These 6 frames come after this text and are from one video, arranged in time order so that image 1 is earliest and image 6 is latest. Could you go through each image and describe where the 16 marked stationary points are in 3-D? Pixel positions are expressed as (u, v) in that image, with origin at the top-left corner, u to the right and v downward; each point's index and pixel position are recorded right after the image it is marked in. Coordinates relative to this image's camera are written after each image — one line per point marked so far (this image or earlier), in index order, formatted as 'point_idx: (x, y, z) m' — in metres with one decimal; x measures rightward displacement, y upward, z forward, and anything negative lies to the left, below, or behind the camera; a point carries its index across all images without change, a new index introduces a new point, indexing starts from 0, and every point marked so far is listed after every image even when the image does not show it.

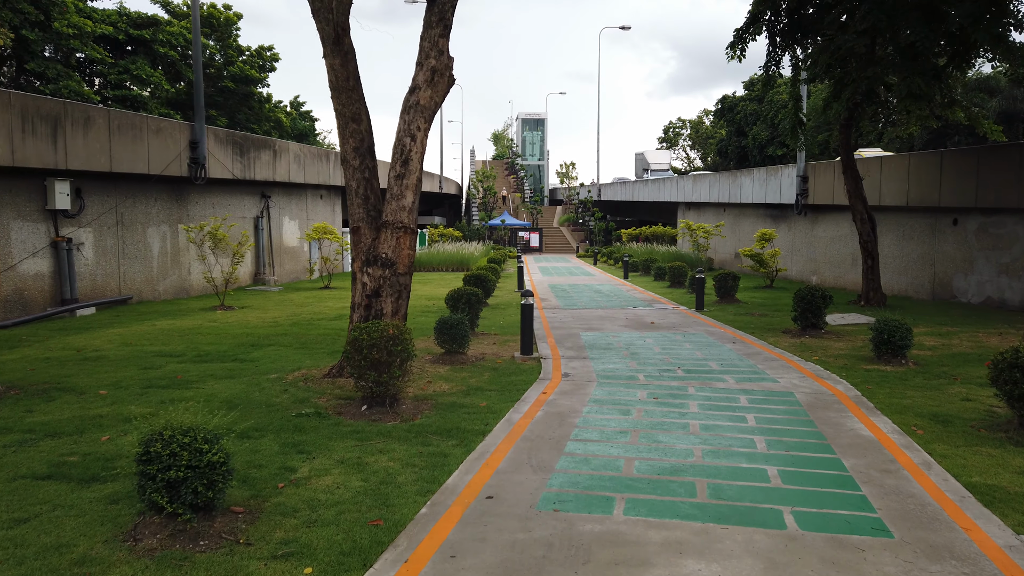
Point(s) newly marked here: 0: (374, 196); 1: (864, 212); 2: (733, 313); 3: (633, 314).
0: (-1.7, +1.1, +8.8) m
1: (+8.1, +1.8, +16.6) m
2: (+4.9, -0.5, +16.0) m
3: (+2.6, -0.6, +15.1) m
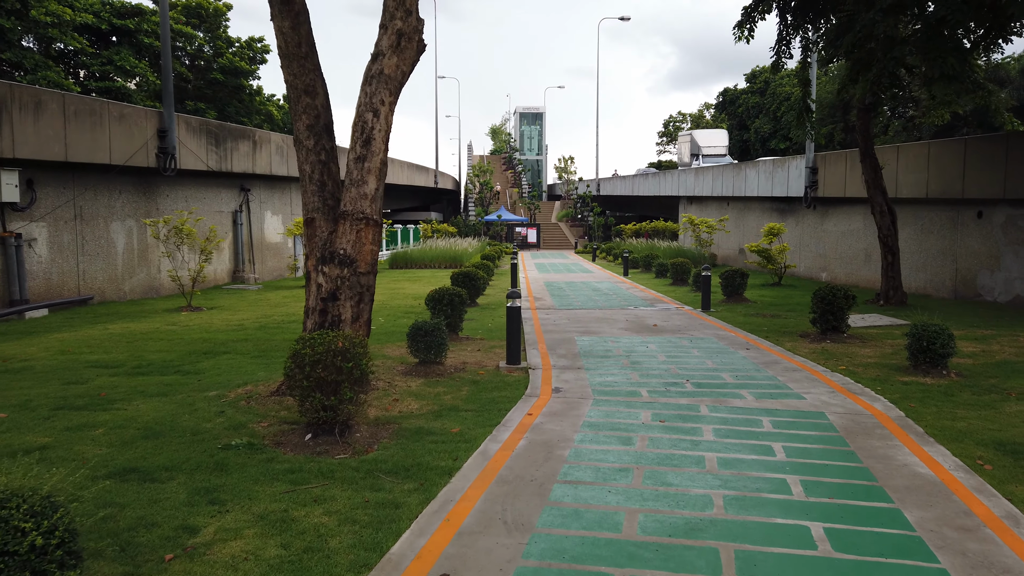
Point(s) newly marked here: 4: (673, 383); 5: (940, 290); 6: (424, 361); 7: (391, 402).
0: (-1.9, +1.1, +7.5) m
1: (+7.9, +1.8, +15.3) m
2: (+4.7, -0.5, +14.7) m
3: (+2.4, -0.5, +13.9) m
4: (+1.8, -1.1, +8.0) m
5: (+10.7, 0.0, +18.0) m
6: (-1.0, -0.9, +8.6) m
7: (-1.2, -1.1, +7.2) m
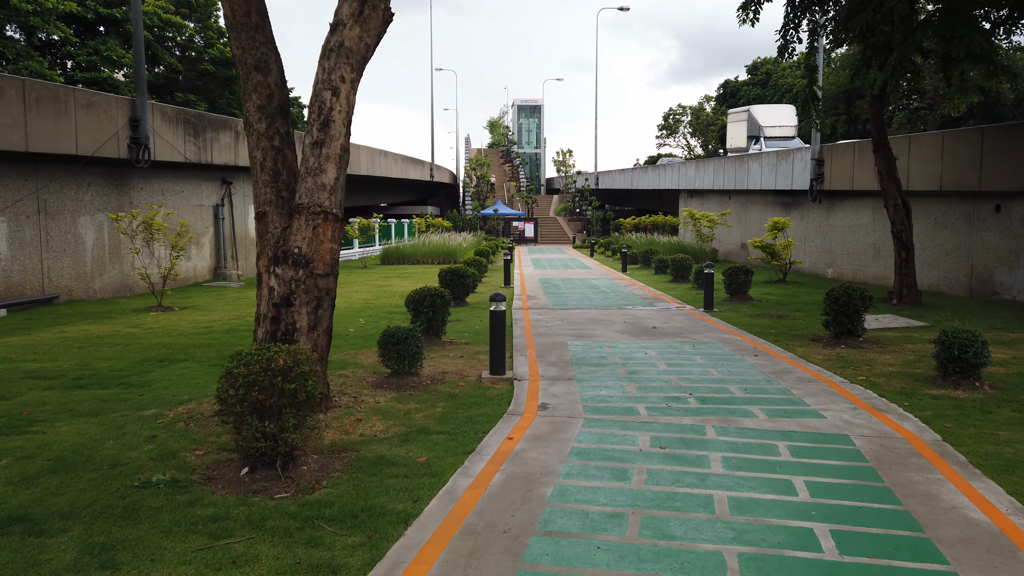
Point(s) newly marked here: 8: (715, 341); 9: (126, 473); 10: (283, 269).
0: (-2.1, +1.1, +6.6) m
1: (+7.7, +1.8, +14.4) m
2: (+4.5, -0.5, +13.8) m
3: (+2.2, -0.5, +13.0) m
4: (+1.6, -1.1, +7.2) m
5: (+10.5, 0.0, +17.1) m
6: (-1.2, -0.9, +7.7) m
7: (-1.4, -1.2, +6.3) m
8: (+2.9, -0.8, +10.2) m
9: (-2.7, -1.3, +5.0) m
10: (-2.0, +0.2, +6.3) m
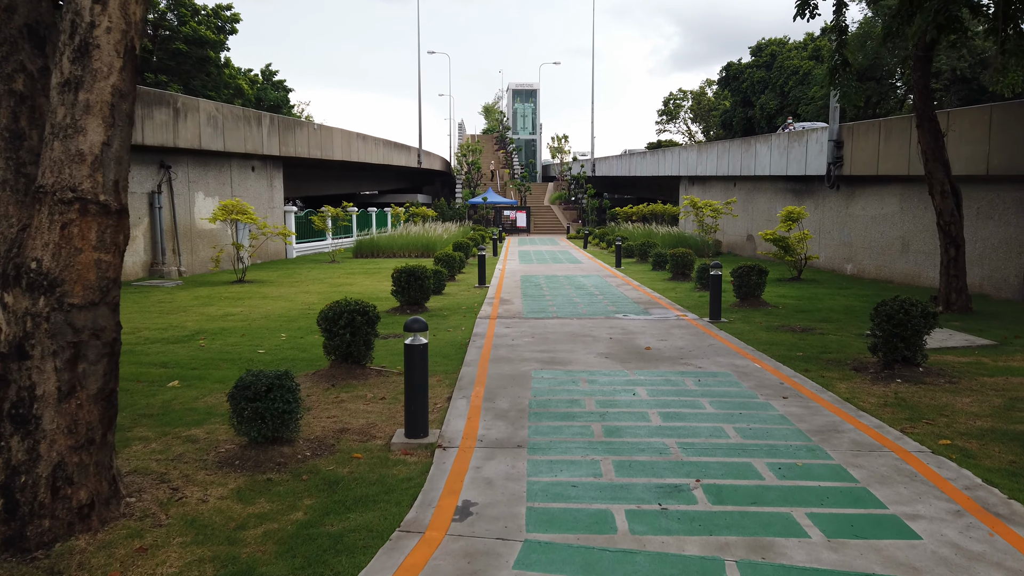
0: (-2.7, +0.9, +4.0) m
1: (+7.2, +1.8, +11.8) m
2: (+3.9, -0.6, +11.3) m
3: (+1.6, -0.6, +10.4) m
4: (+1.0, -1.3, +4.6) m
5: (+9.9, 0.0, +14.5) m
6: (-1.8, -1.1, +5.2) m
7: (-2.0, -1.4, +3.8) m
8: (+2.3, -0.9, +7.7) m
9: (-3.2, -1.5, +2.4) m
10: (-2.6, 0.0, +3.7) m
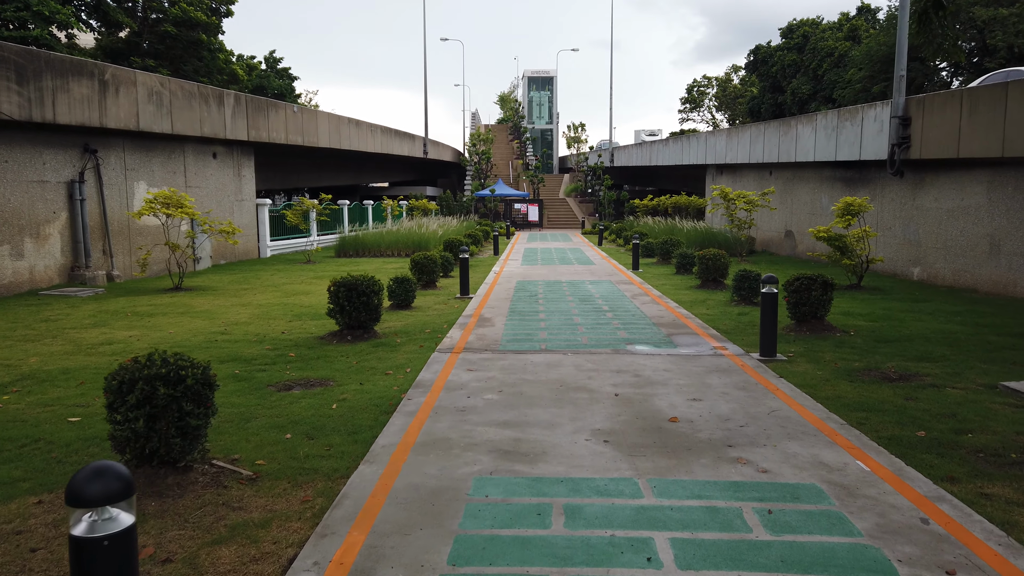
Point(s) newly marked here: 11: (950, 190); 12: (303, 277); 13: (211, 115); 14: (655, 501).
0: (-3.2, +0.5, +0.8) m
1: (+6.8, +1.5, +8.3) m
2: (+3.6, -0.9, +7.9) m
3: (+1.2, -0.9, +7.0) m
4: (+0.5, -1.6, +1.3) m
5: (+9.7, -0.3, +10.9) m
6: (-2.4, -1.4, +1.9) m
7: (-2.6, -1.7, +0.5) m
8: (+1.9, -1.2, +4.3) m
9: (-3.9, -1.8, -0.8) m
10: (-3.2, -0.4, +0.5) m
11: (+9.6, +2.1, +15.8) m
12: (-5.3, +0.3, +18.0) m
13: (-8.3, +4.8, +19.9) m
14: (+0.8, -1.2, +4.2) m
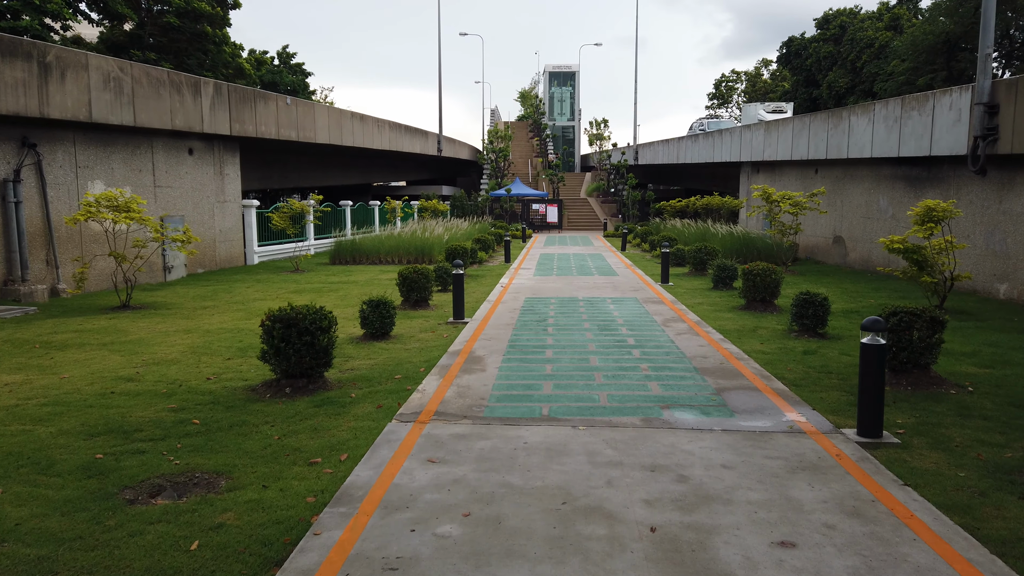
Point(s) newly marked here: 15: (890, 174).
0: (-3.6, +0.2, -1.6) m
1: (+6.7, +1.1, +5.6) m
2: (+3.5, -1.2, +5.3) m
3: (+1.0, -1.3, +4.5) m
4: (+0.1, -2.0, -1.2) m
5: (+9.6, -0.7, +8.1) m
6: (-2.7, -1.8, -0.5) m
7: (-2.9, -2.1, -1.9) m
8: (+1.6, -1.6, +1.7) m
9: (-4.3, -2.2, -3.1) m
10: (-3.5, -0.7, -1.9) m
11: (+9.7, +1.7, +13.0) m
12: (-5.1, -0.1, +15.7) m
13: (-8.1, +4.5, +17.7) m
14: (+0.6, -1.6, +1.7) m
15: (+9.5, +2.8, +18.1) m
